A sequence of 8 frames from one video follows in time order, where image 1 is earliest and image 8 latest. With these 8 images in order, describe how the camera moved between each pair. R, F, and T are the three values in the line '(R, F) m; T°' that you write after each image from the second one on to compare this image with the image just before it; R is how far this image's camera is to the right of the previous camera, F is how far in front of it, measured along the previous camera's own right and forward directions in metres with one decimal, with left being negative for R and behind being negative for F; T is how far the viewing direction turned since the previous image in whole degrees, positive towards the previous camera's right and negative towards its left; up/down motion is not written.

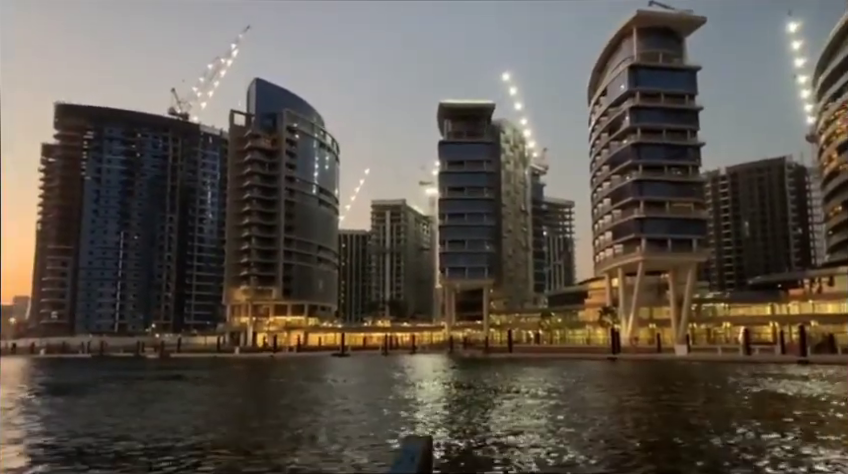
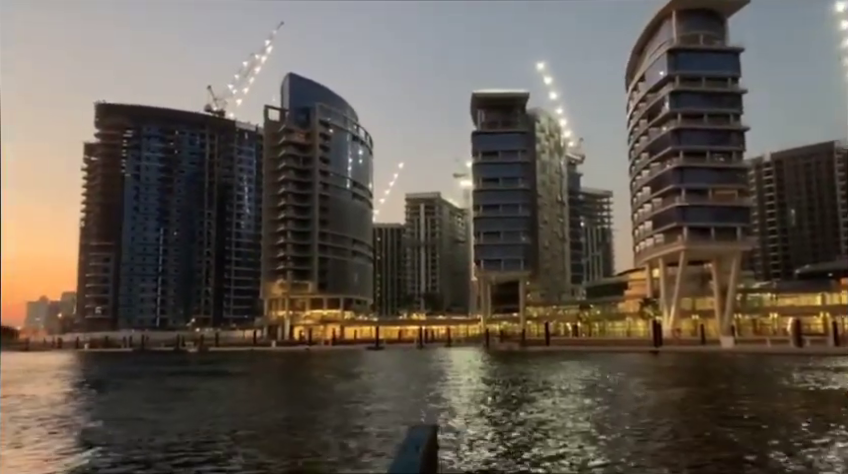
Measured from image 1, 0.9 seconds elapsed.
(0.0, +0.2) m; -3°
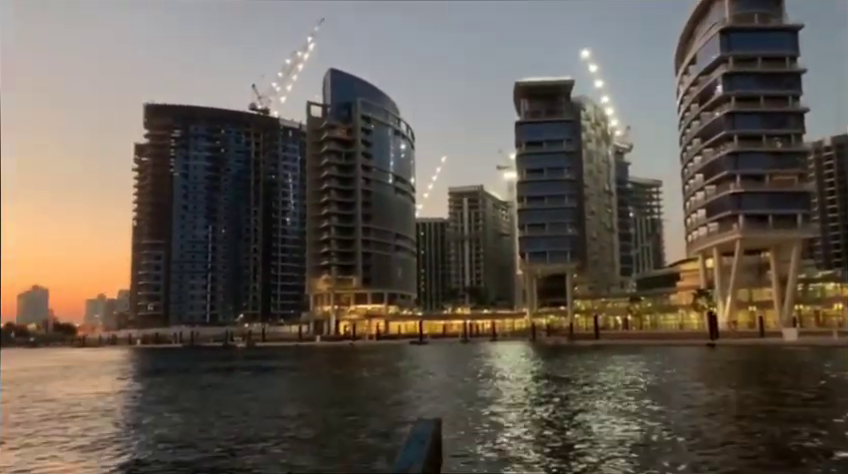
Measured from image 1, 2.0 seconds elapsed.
(0.0, +0.3) m; -4°
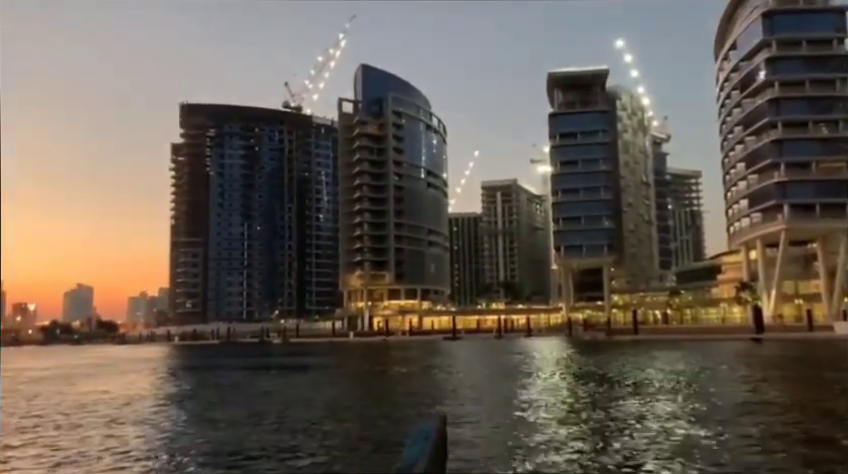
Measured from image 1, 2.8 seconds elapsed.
(0.0, +0.2) m; -3°
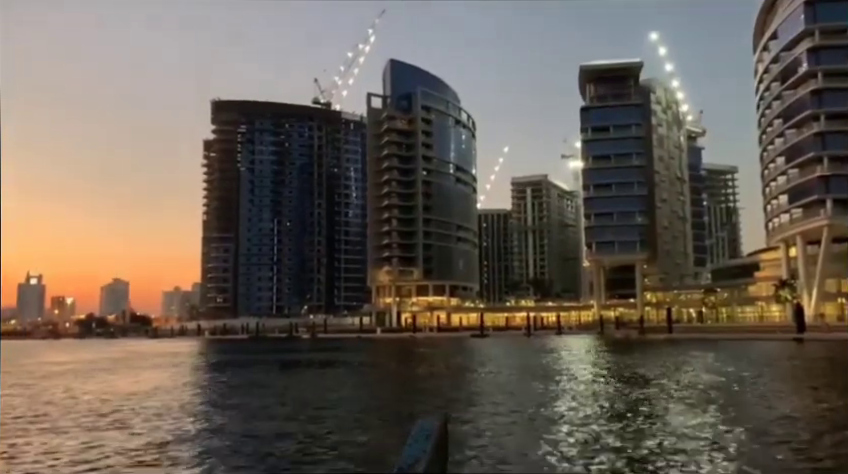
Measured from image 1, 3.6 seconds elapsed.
(0.0, +0.2) m; -2°
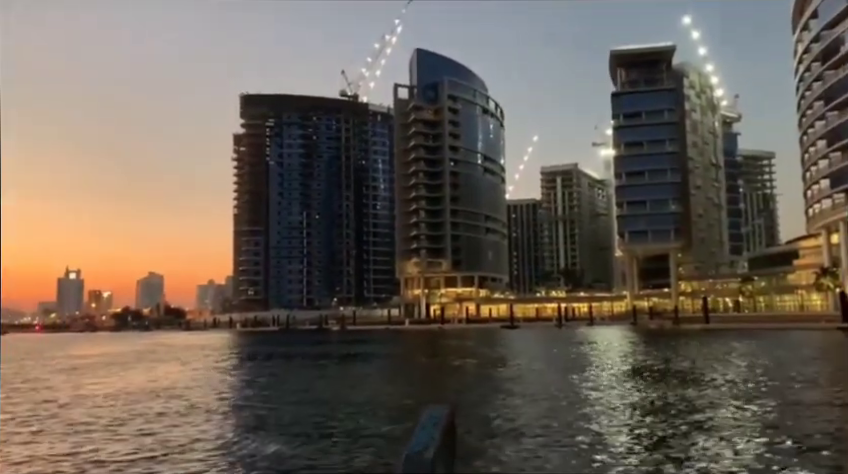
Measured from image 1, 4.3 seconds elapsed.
(0.0, +0.3) m; -2°
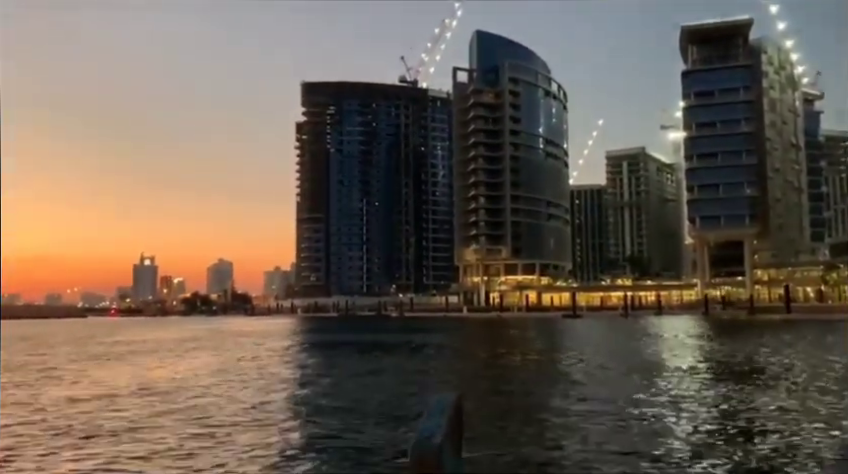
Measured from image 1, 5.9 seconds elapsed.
(+0.1, +0.5) m; -5°
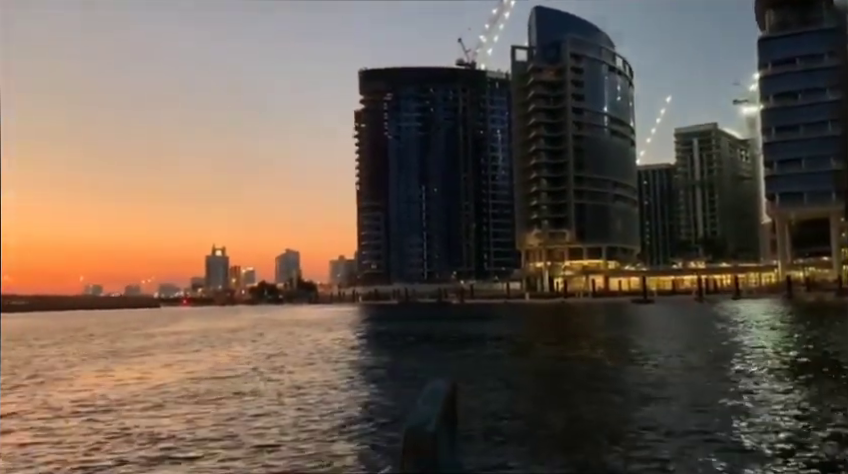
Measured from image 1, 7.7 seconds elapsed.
(0.0, +0.6) m; -5°
